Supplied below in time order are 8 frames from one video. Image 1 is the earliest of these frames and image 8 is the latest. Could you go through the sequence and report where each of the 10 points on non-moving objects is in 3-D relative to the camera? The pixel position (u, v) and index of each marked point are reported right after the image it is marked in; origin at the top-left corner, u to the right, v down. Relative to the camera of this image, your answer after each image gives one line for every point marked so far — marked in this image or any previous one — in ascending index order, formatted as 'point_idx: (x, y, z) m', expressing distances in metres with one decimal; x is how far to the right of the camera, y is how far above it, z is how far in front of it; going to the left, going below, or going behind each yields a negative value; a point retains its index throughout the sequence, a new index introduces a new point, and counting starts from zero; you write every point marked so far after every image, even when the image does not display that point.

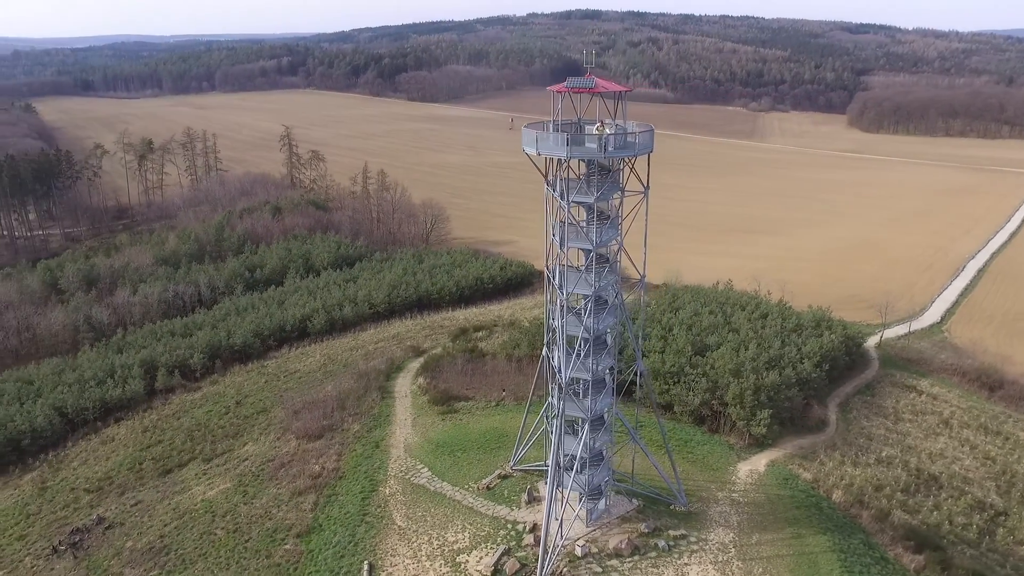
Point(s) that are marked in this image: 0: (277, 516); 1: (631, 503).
0: (-5.9, -5.7, +19.0) m
1: (+2.8, -5.1, +17.8) m
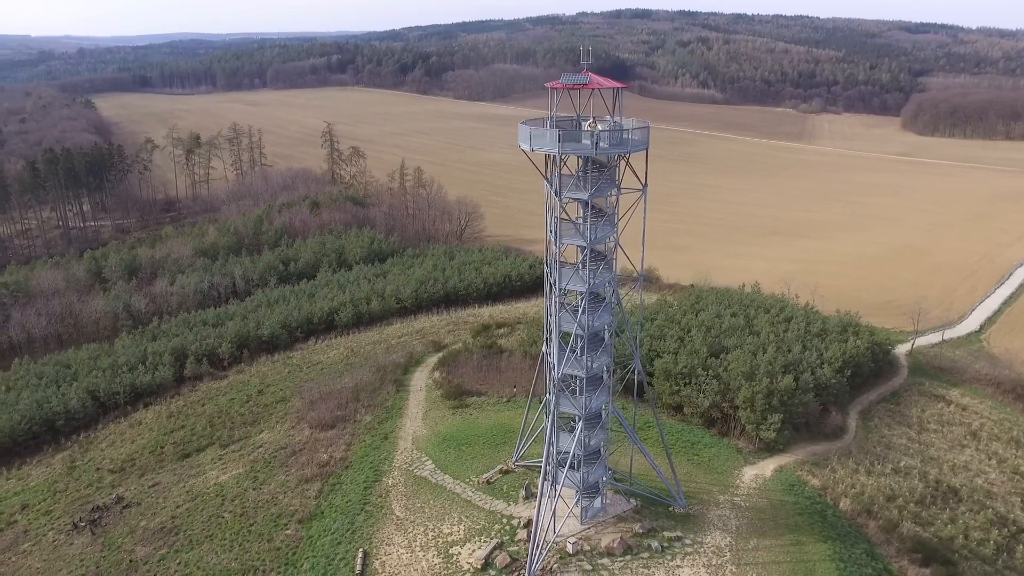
0: (-5.9, -5.5, +19.5) m
1: (+2.7, -5.0, +17.7) m
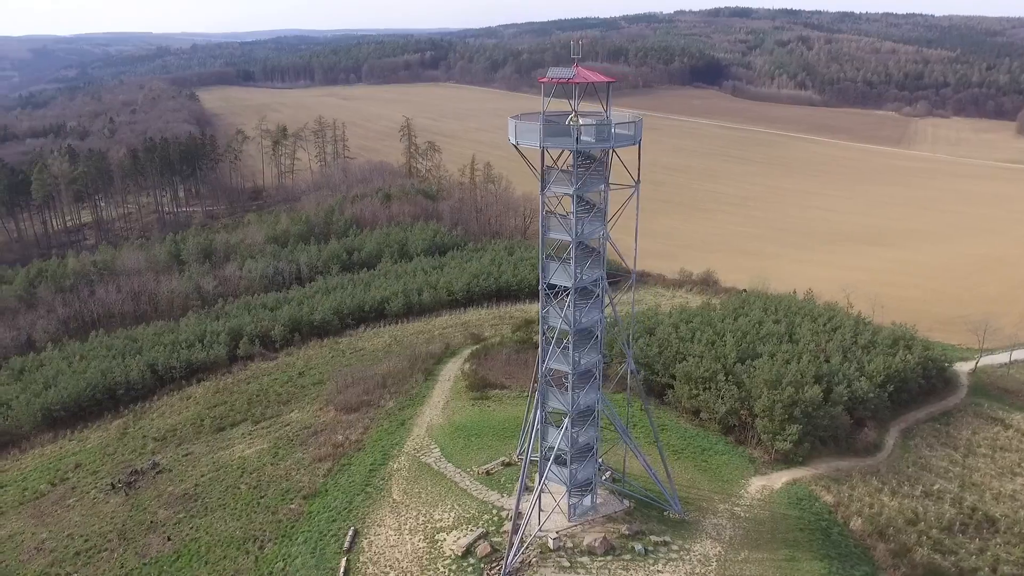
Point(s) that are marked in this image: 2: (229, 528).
0: (-5.9, -5.1, +20.3) m
1: (+2.5, -5.0, +17.5) m
2: (-6.9, -5.9, +18.5) m
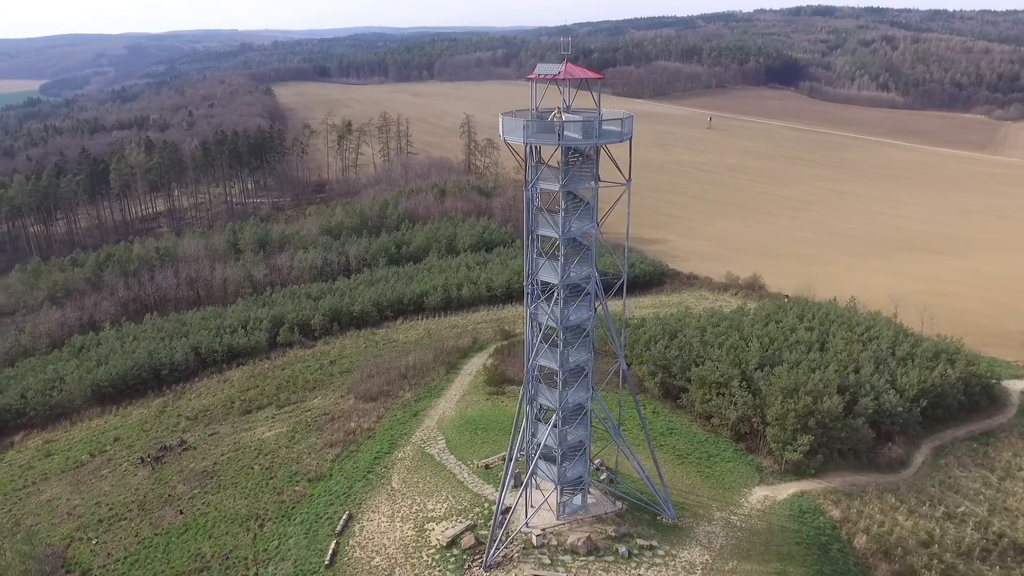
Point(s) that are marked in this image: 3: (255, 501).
0: (-5.8, -4.8, +20.9) m
1: (+2.3, -5.0, +17.4) m
2: (-7.0, -5.5, +19.3) m
3: (-6.6, -5.4, +19.2) m
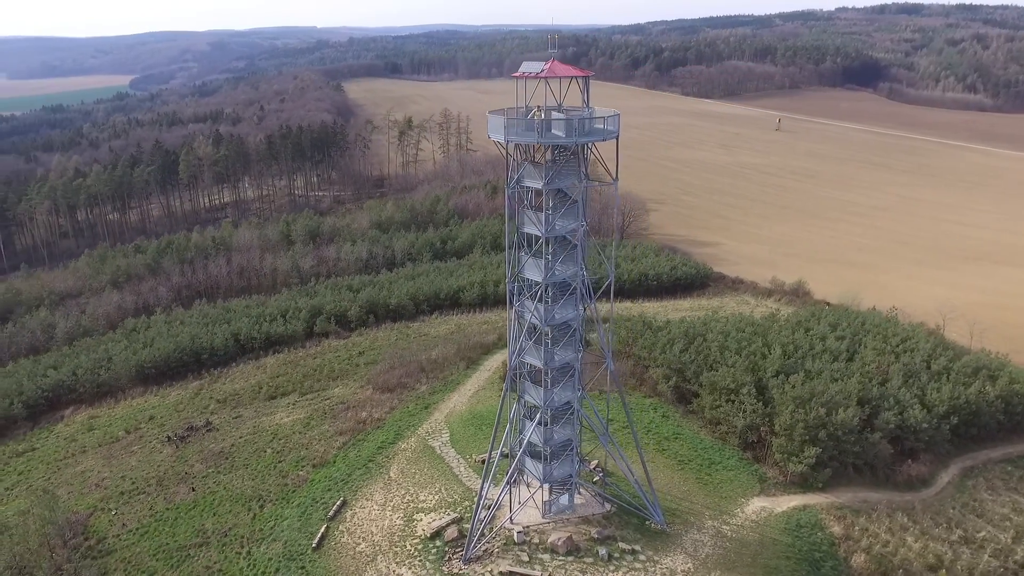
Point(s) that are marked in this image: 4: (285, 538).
0: (-5.7, -4.5, +21.5) m
1: (+2.1, -5.0, +17.2) m
2: (-7.1, -5.2, +20.0) m
3: (-6.6, -5.1, +19.9) m
4: (-5.2, -5.7, +17.3) m
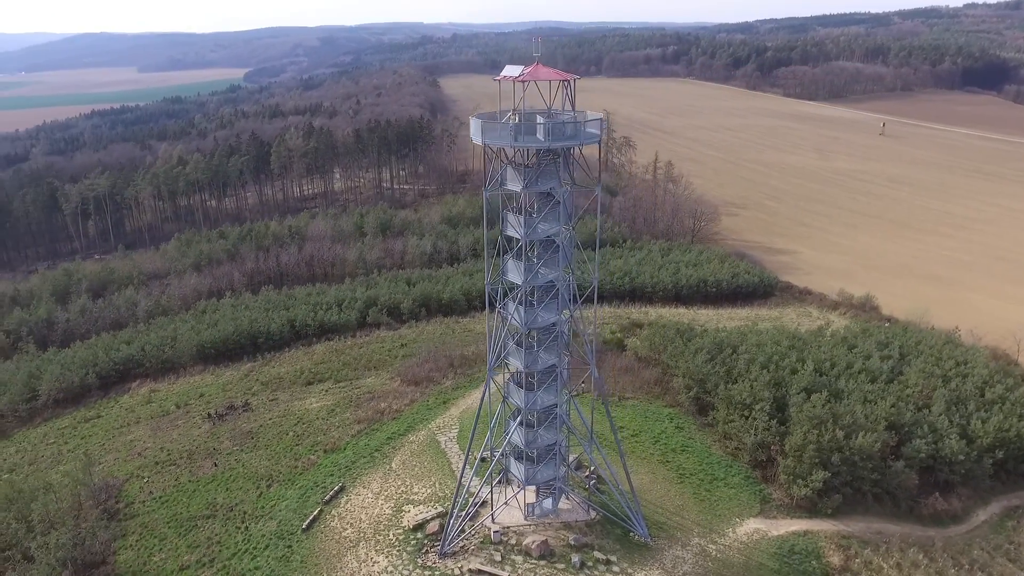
0: (-5.4, -4.3, +22.3) m
1: (+1.7, -5.1, +17.1) m
2: (-7.0, -4.9, +21.0) m
3: (-6.6, -4.9, +20.9) m
4: (-5.5, -5.5, +18.1) m
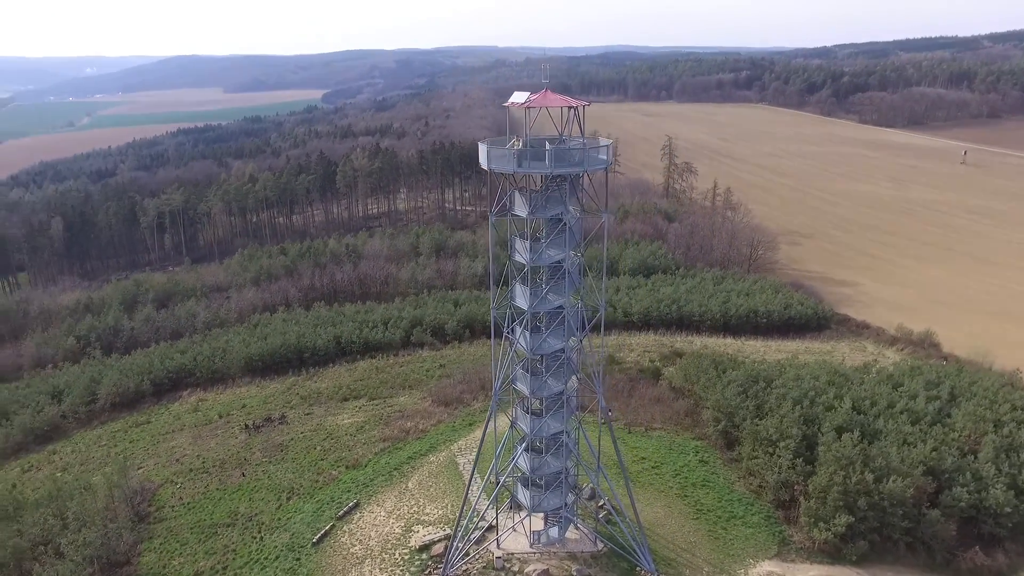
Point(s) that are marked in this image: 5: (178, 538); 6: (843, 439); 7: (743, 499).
0: (-4.7, -4.8, +22.7) m
1: (+1.8, -5.7, +16.8) m
2: (-6.5, -5.4, +21.5) m
3: (-6.1, -5.3, +21.3) m
4: (-5.3, -5.9, +18.4) m
5: (-8.5, -6.4, +19.3) m
6: (+8.7, -4.0, +19.7) m
7: (+5.9, -5.4, +19.2) m
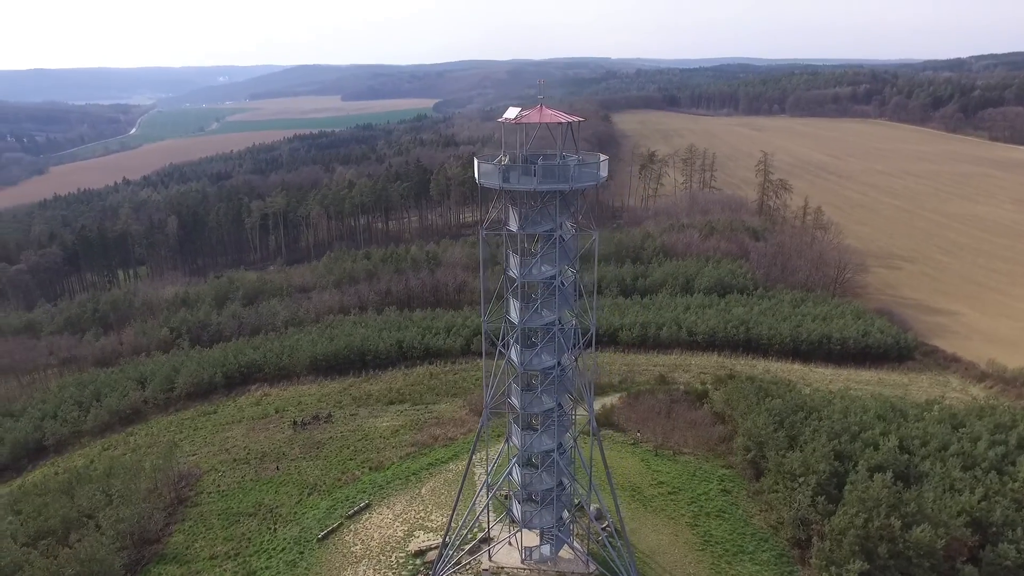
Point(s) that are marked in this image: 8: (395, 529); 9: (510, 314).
0: (-4.0, -5.0, +23.3) m
1: (+1.6, -6.1, +16.5) m
2: (-5.9, -5.5, +22.4) m
3: (-5.5, -5.4, +22.1) m
4: (-5.2, -6.0, +19.2) m
5: (-8.3, -6.4, +20.5) m
6: (+8.9, -4.7, +18.5) m
7: (+6.0, -6.0, +18.3) m
8: (-2.8, -5.9, +18.4) m
9: (0.0, -0.5, +15.4) m
